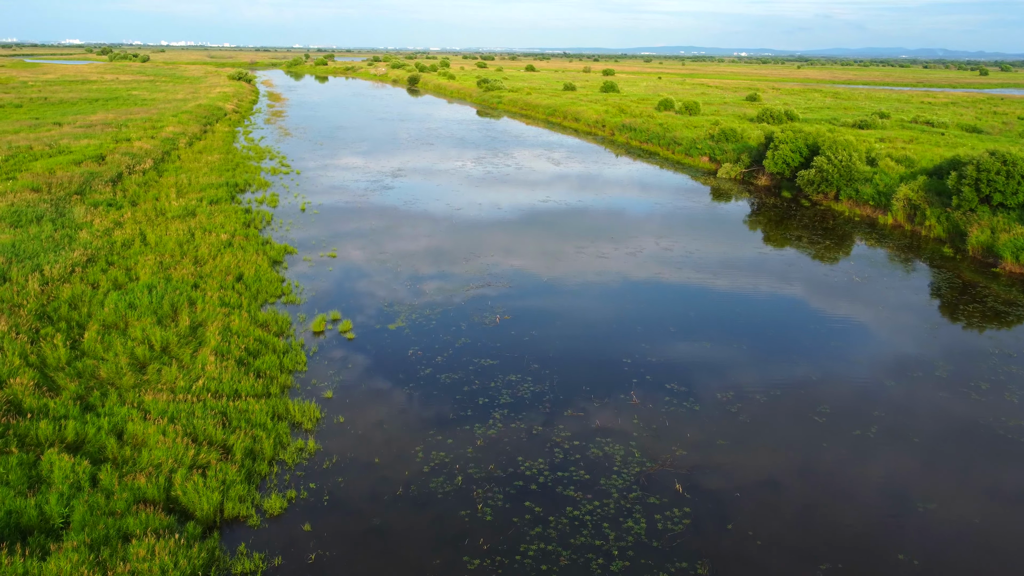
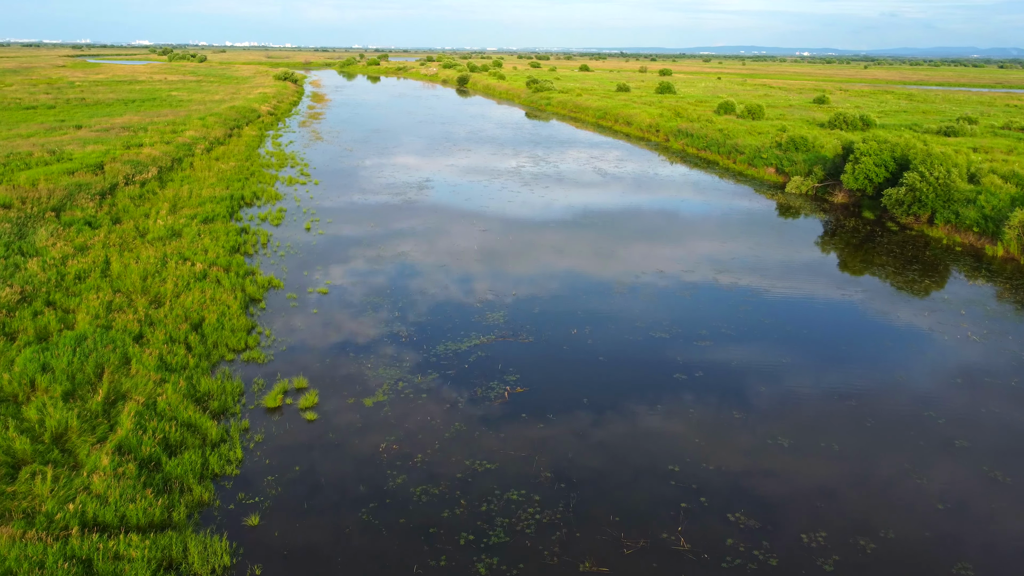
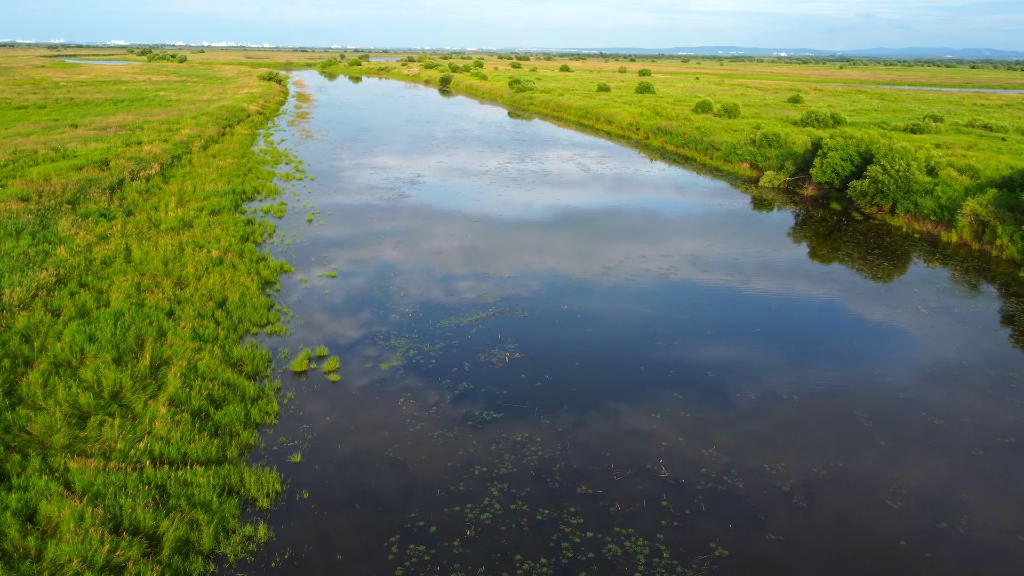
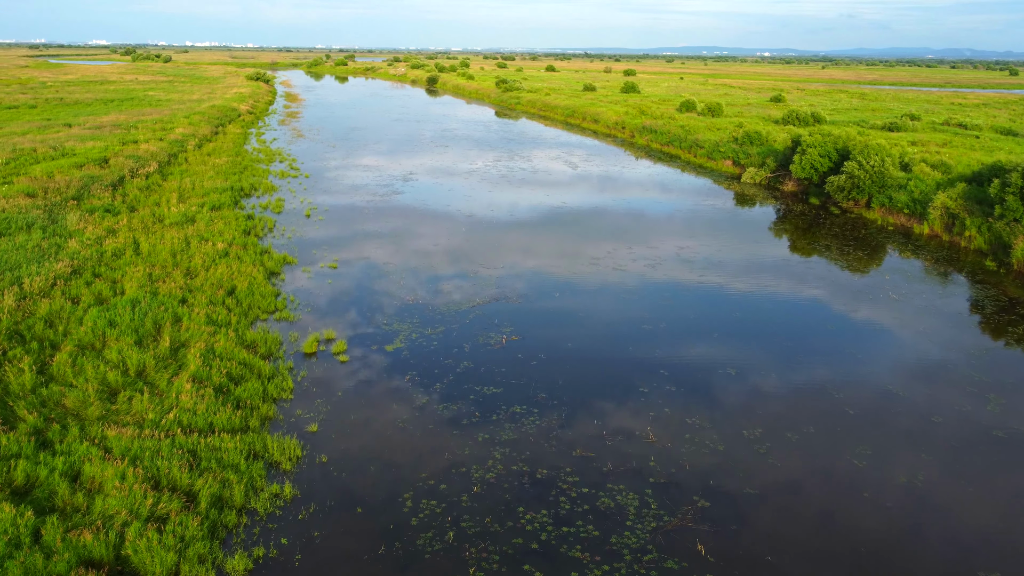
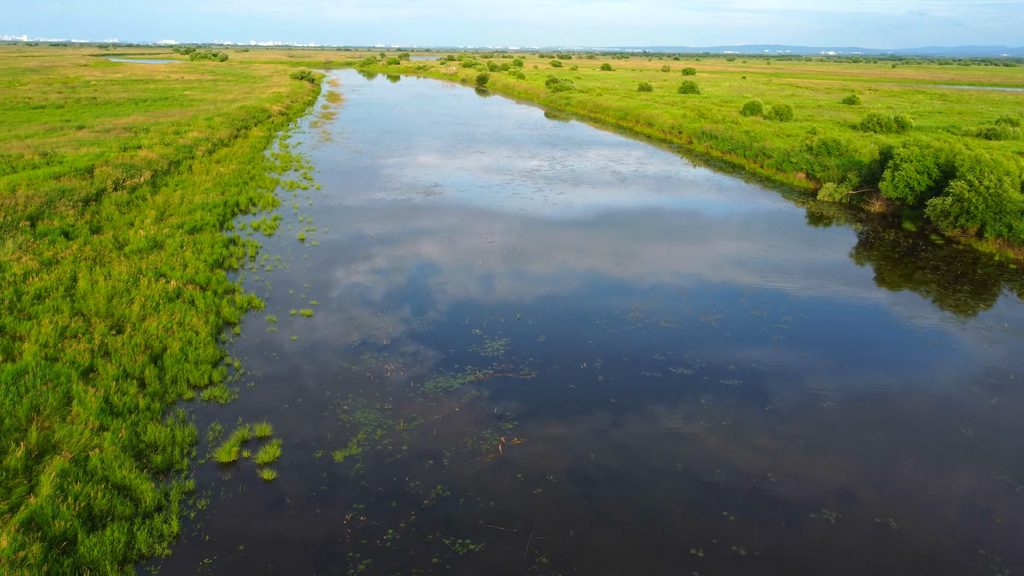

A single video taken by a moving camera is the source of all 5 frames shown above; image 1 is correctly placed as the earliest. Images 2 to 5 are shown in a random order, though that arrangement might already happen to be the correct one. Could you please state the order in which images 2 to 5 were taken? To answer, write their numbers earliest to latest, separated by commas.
4, 3, 2, 5
